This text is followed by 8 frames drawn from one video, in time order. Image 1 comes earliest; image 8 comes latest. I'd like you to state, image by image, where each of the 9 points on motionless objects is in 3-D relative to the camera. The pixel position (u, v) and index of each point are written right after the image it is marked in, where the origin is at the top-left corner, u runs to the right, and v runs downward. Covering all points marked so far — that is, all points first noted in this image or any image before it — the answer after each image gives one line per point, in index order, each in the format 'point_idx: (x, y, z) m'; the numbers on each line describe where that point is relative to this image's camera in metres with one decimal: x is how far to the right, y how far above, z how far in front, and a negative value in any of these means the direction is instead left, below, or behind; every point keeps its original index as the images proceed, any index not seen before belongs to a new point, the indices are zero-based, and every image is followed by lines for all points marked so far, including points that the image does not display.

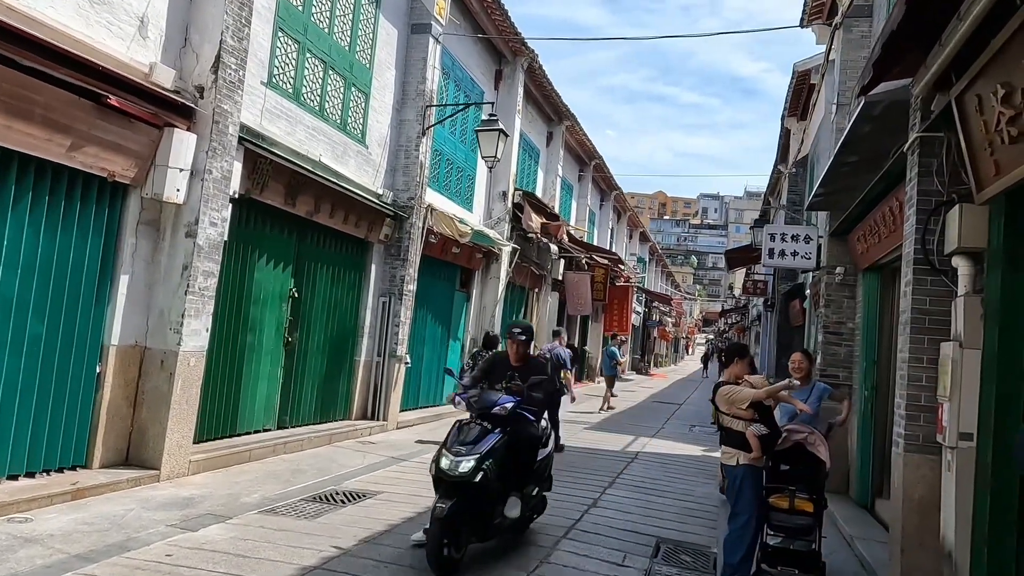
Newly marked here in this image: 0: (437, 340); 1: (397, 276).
0: (-1.2, -0.9, +12.5) m
1: (-1.6, +0.2, +10.3) m
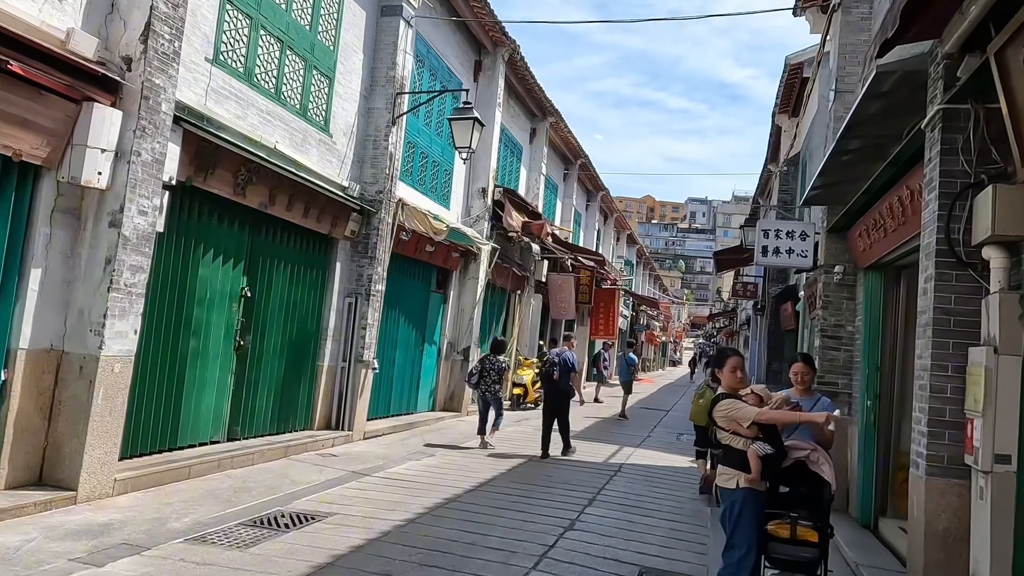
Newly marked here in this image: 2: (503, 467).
0: (-1.6, -0.9, +11.8) m
1: (-1.9, +0.2, +9.6) m
2: (-0.1, -2.1, +8.6) m
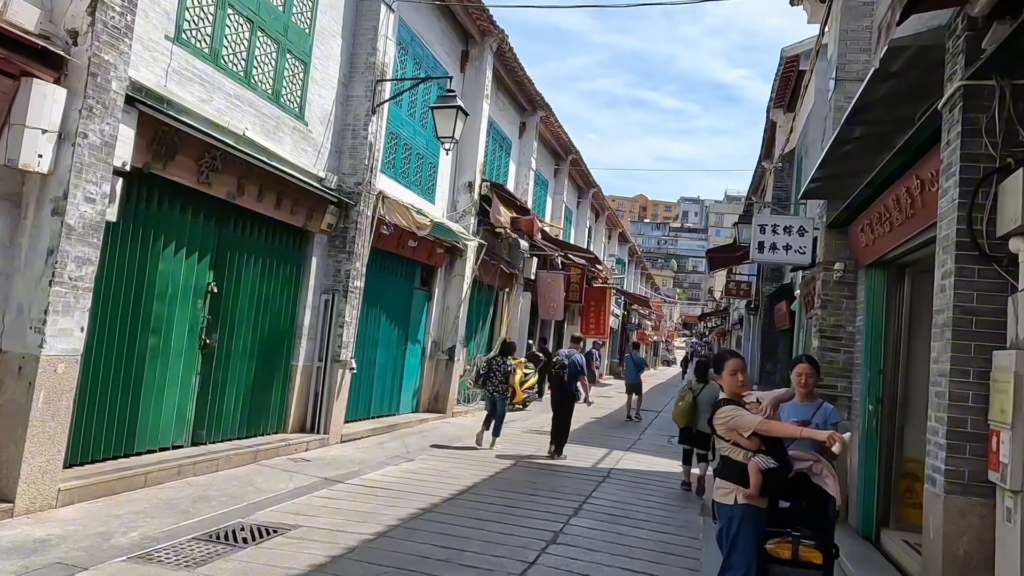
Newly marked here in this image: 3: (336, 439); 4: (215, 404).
0: (-1.8, -0.8, +11.4) m
1: (-2.1, +0.2, +9.1) m
2: (-0.3, -2.0, +8.2) m
3: (-2.1, -1.8, +9.1) m
4: (-2.9, -1.2, +7.5) m
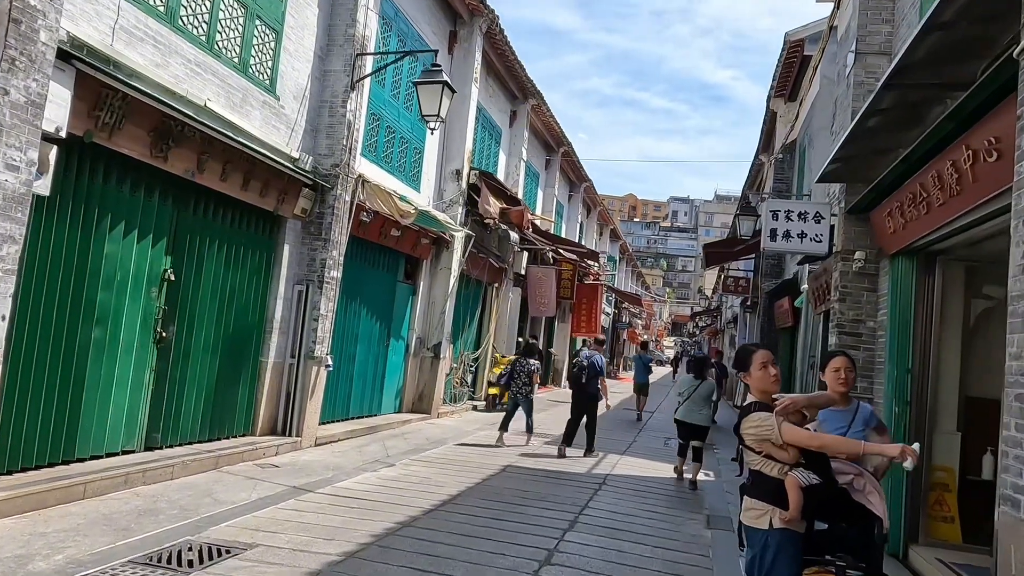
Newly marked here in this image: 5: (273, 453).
0: (-2.0, -0.7, +10.7) m
1: (-2.2, +0.3, +8.4) m
2: (-0.4, -1.9, +7.5) m
3: (-2.2, -1.7, +8.4) m
4: (-3.0, -1.0, +6.7) m
5: (-2.4, -1.7, +7.7) m
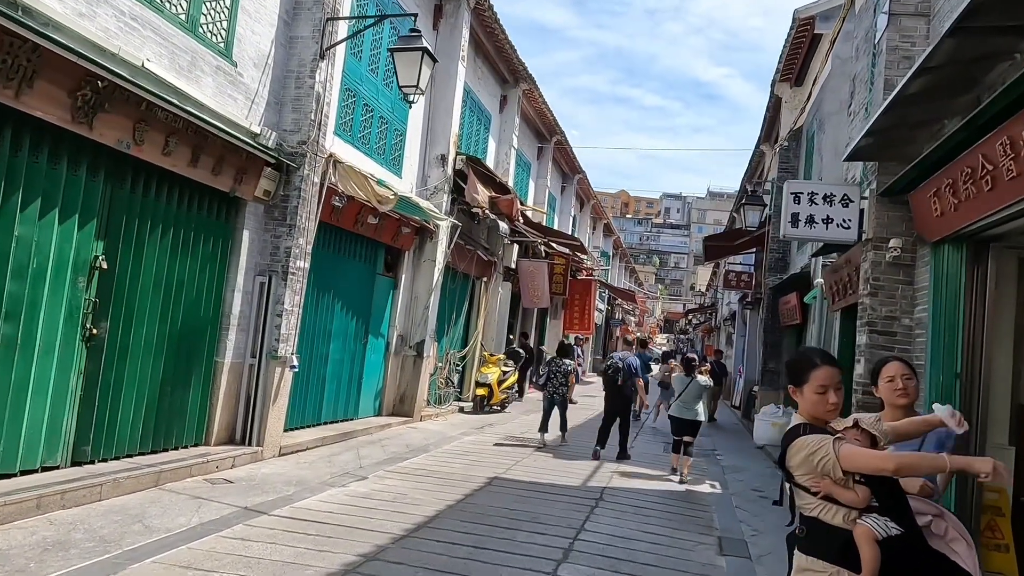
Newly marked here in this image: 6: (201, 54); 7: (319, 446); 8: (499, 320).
0: (-2.1, -0.6, +9.8) m
1: (-2.3, +0.4, +7.5) m
2: (-0.5, -1.9, +6.7) m
3: (-2.4, -1.6, +7.5) m
4: (-3.1, -1.0, +5.8) m
5: (-2.6, -1.6, +6.8) m
6: (-2.7, +2.0, +6.5) m
7: (-2.1, -1.8, +8.4) m
8: (-0.3, -0.7, +16.2) m
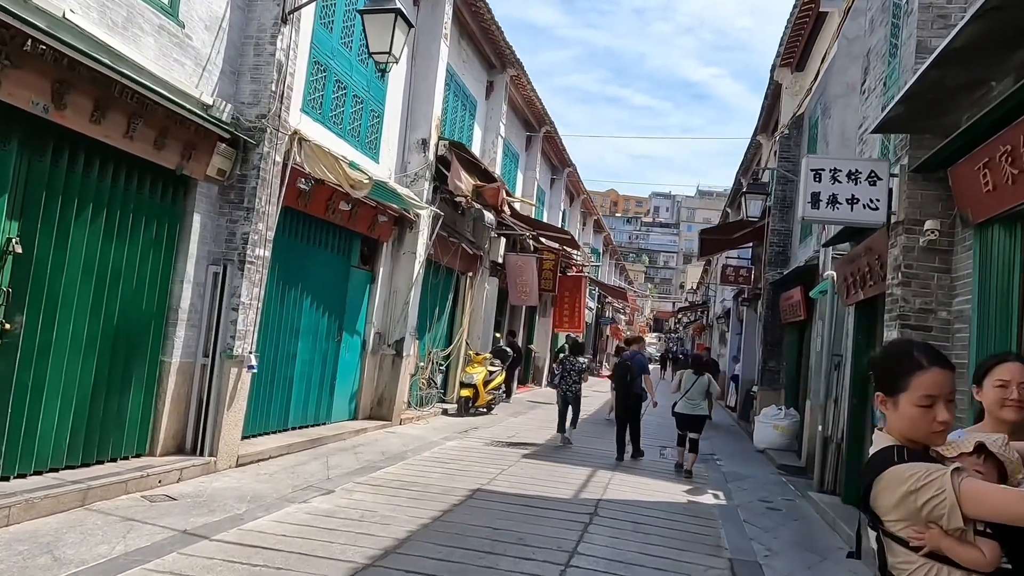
0: (-2.3, -0.5, +9.0) m
1: (-2.4, +0.5, +6.7) m
2: (-0.7, -1.8, +5.9) m
3: (-2.5, -1.6, +6.7) m
4: (-3.3, -0.9, +5.0) m
5: (-2.7, -1.5, +6.0) m
6: (-2.8, +2.1, +5.7) m
7: (-2.3, -1.7, +7.6) m
8: (-0.5, -0.6, +15.5) m
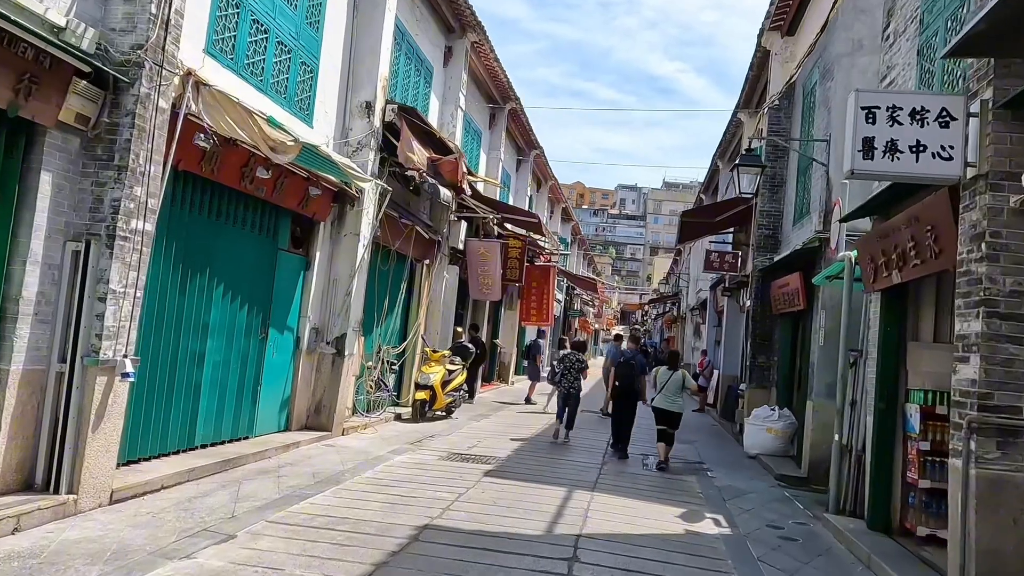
0: (-2.7, -0.4, +7.4) m
1: (-2.8, +0.6, +5.1) m
2: (-0.9, -1.7, +4.4) m
3: (-2.8, -1.4, +5.1) m
4: (-3.5, -0.8, +3.4) m
5: (-3.0, -1.4, +4.4) m
6: (-3.1, +2.2, +4.1) m
7: (-2.6, -1.6, +6.0) m
8: (-1.2, -0.4, +14.0) m
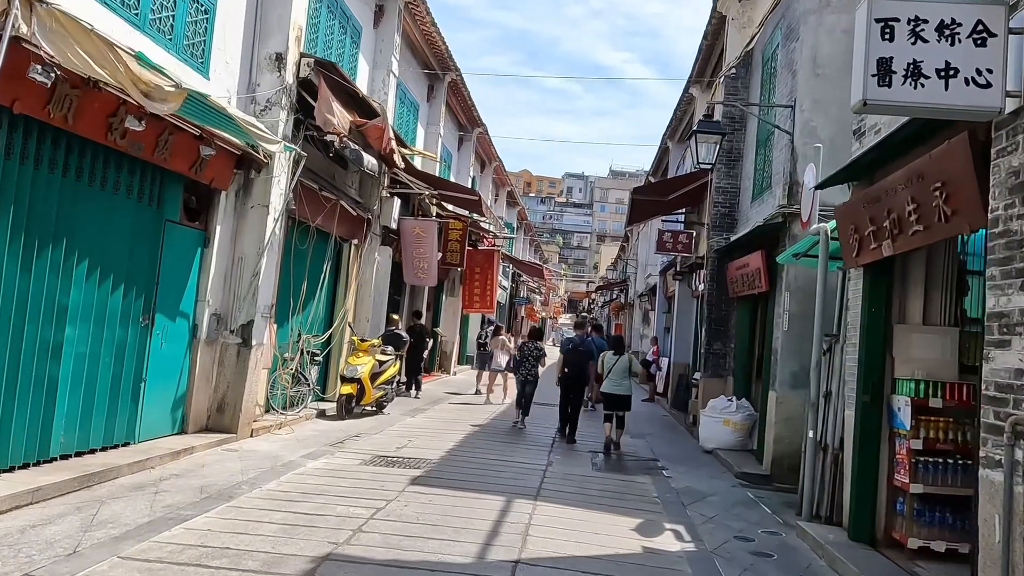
0: (-3.3, -0.2, +6.2) m
1: (-3.2, +0.8, +3.9) m
2: (-1.3, -1.5, +3.3) m
3: (-3.2, -1.3, +3.9) m
4: (-3.8, -0.7, +2.1) m
5: (-3.3, -1.3, +3.1) m
6: (-3.4, +2.3, +2.7) m
7: (-3.1, -1.4, +4.8) m
8: (-2.3, -0.1, +12.8) m
